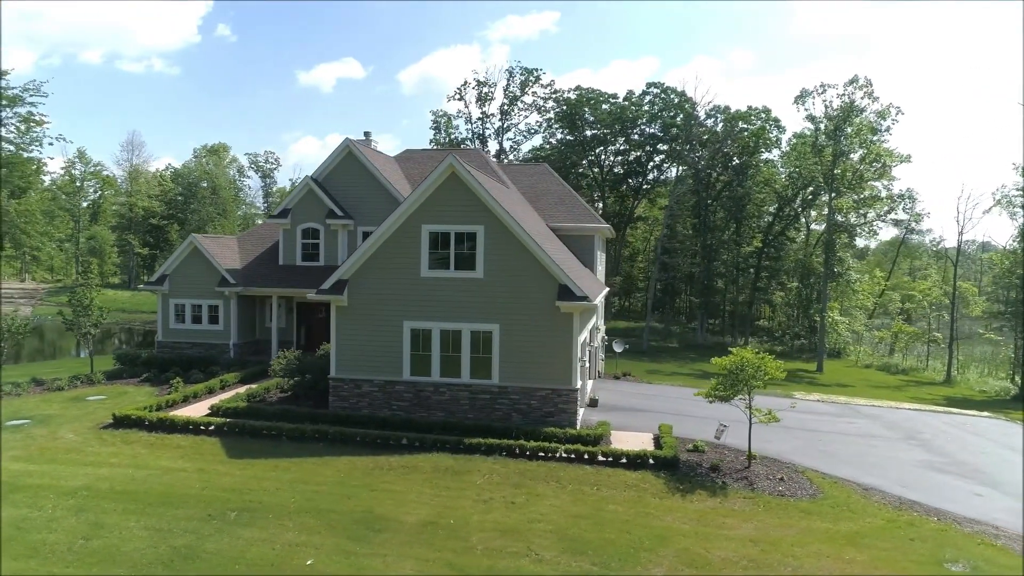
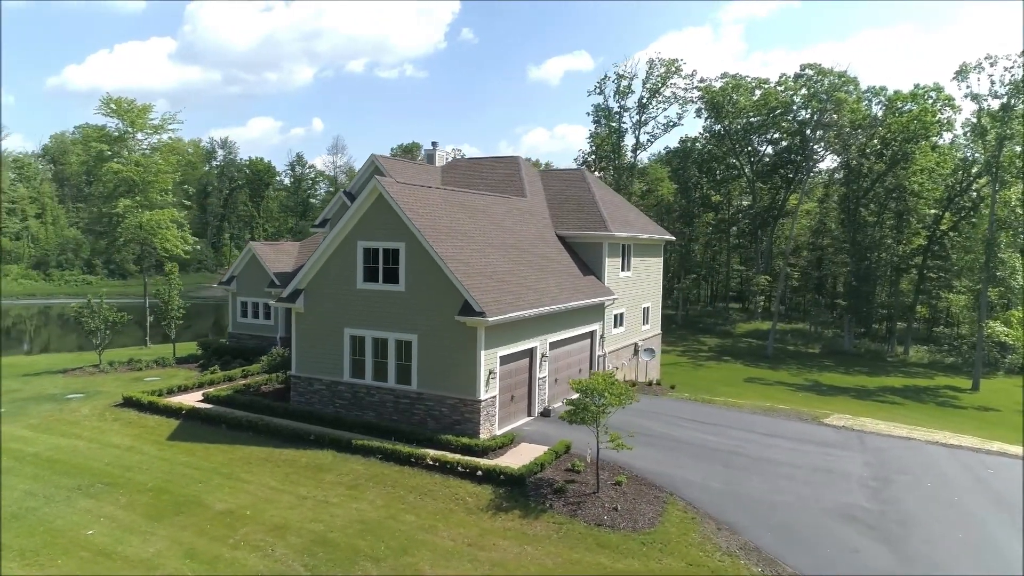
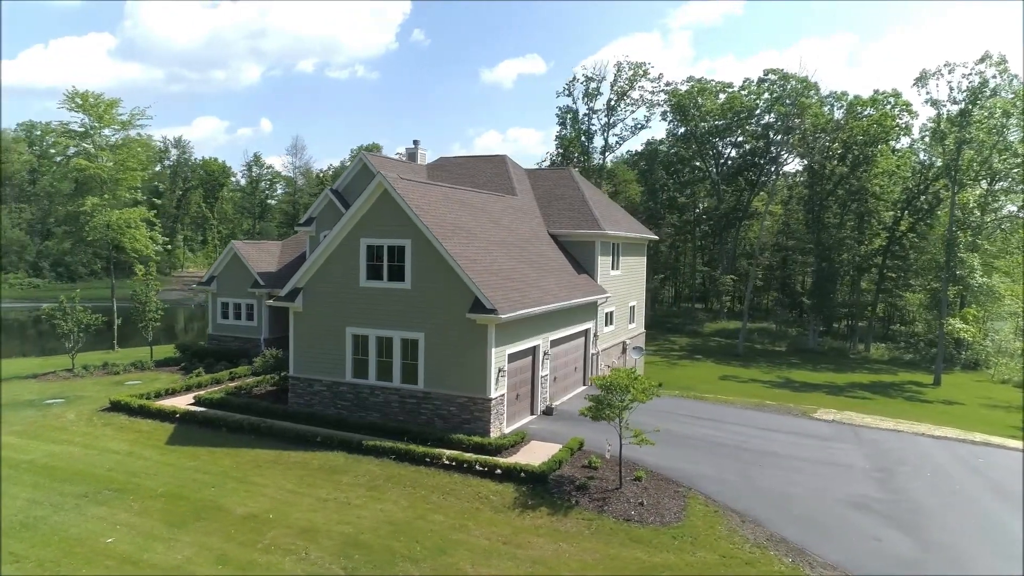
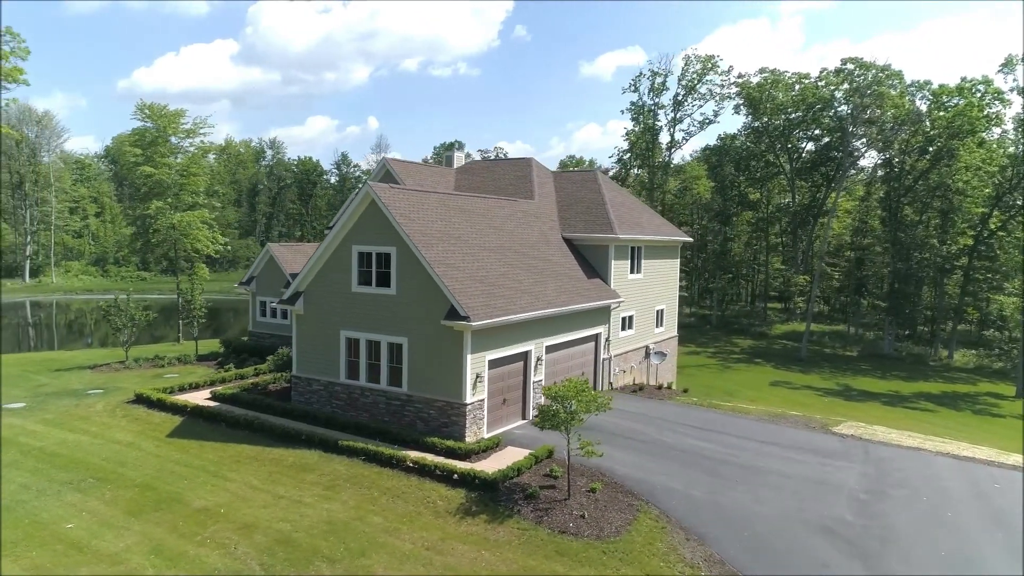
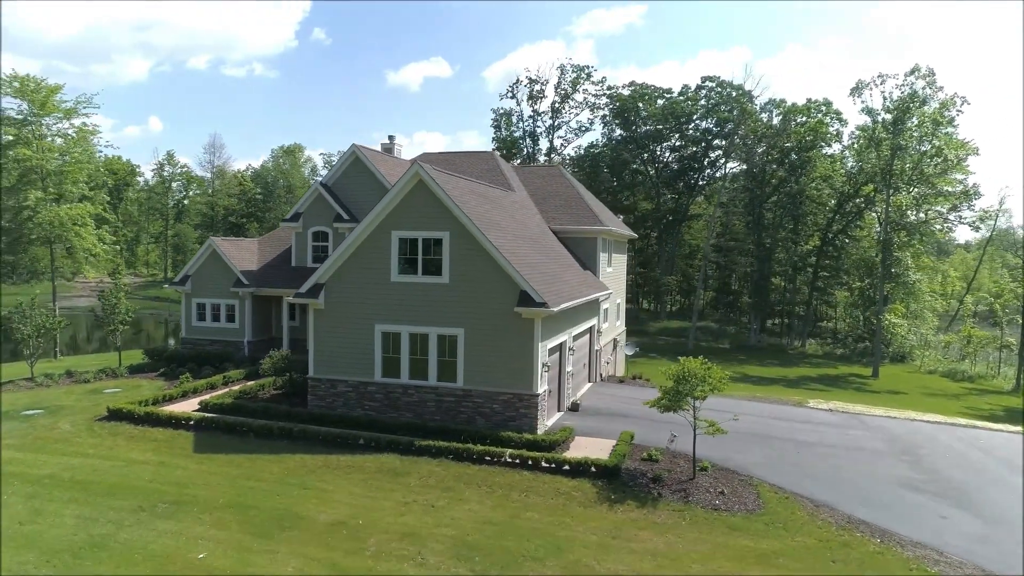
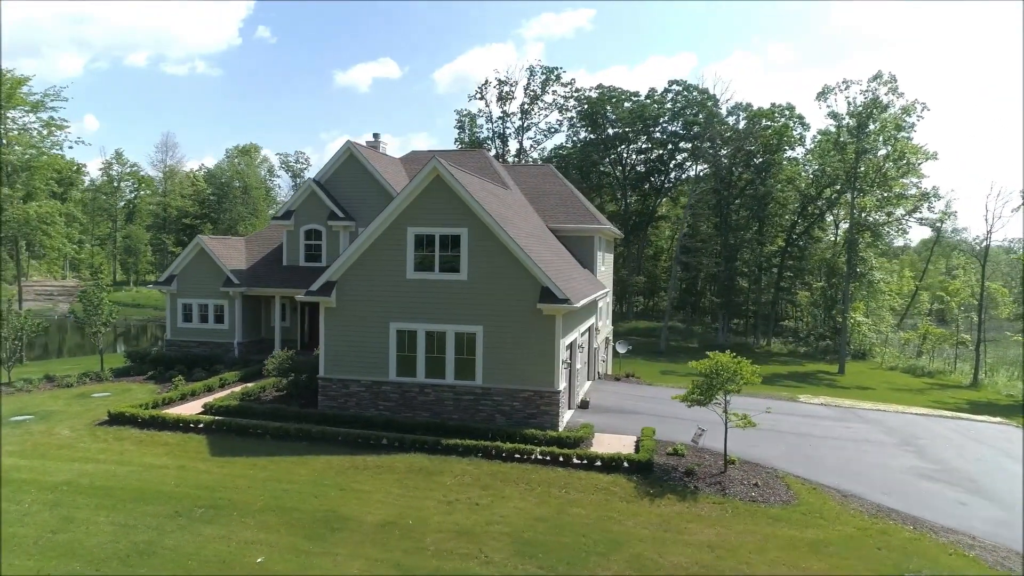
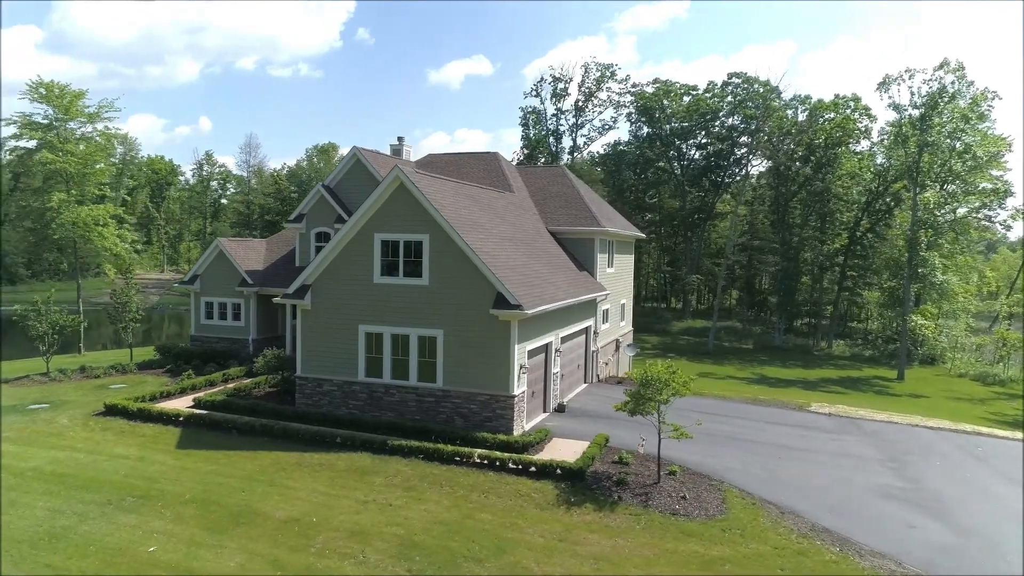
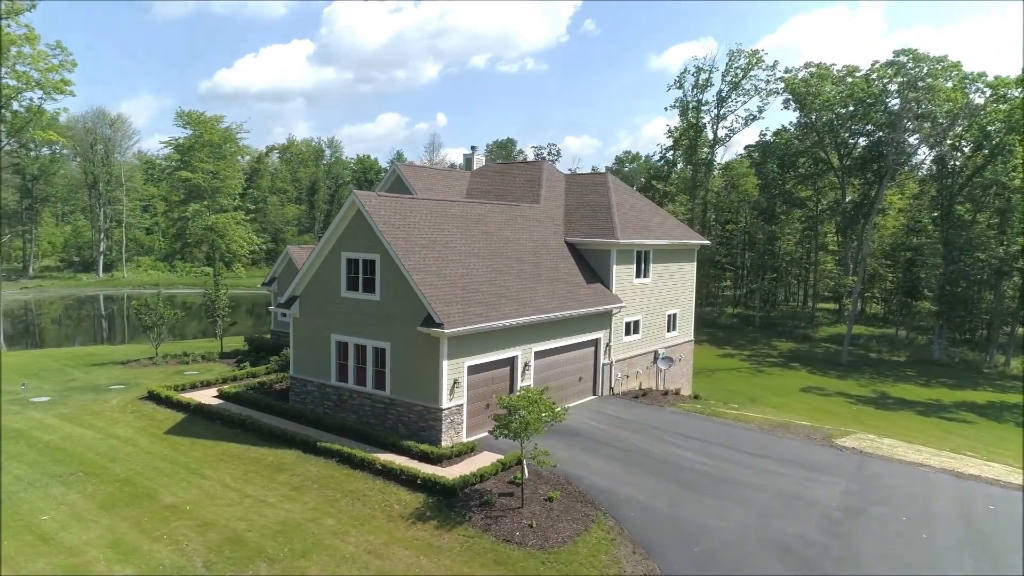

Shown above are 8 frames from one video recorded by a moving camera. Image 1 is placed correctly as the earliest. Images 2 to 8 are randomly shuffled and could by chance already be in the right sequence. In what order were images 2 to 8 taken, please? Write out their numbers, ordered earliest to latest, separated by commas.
6, 5, 7, 3, 2, 4, 8
